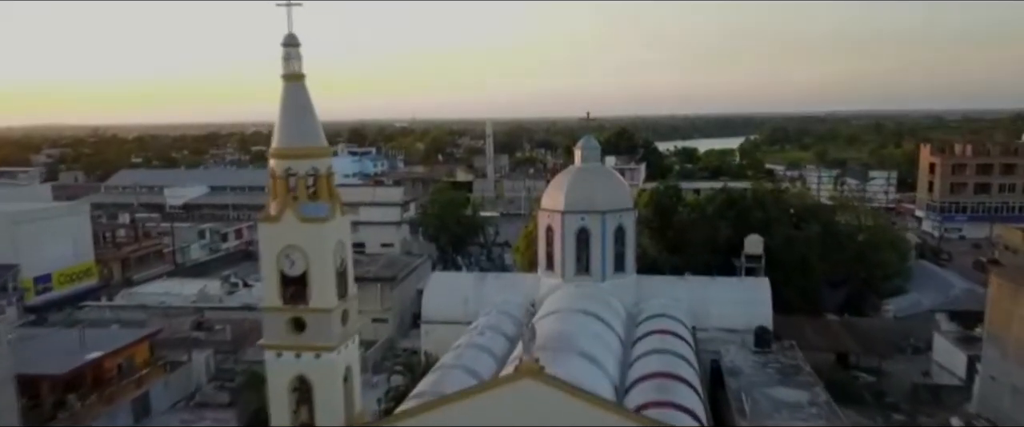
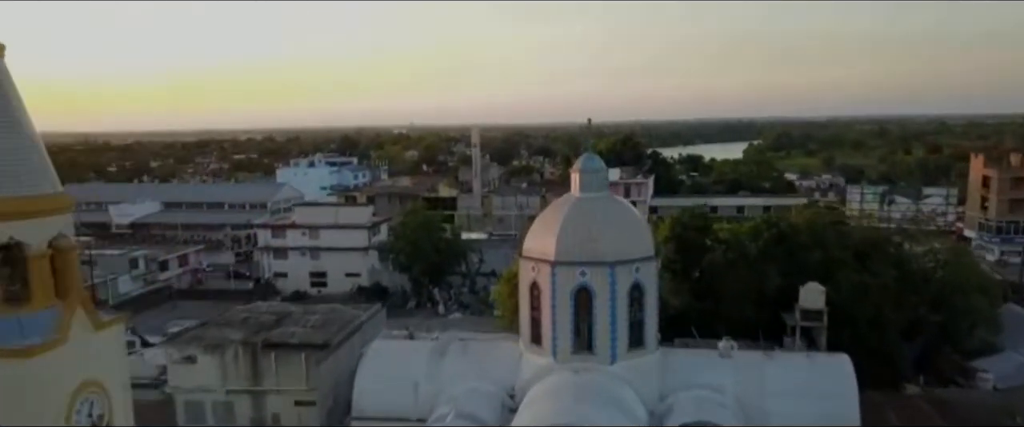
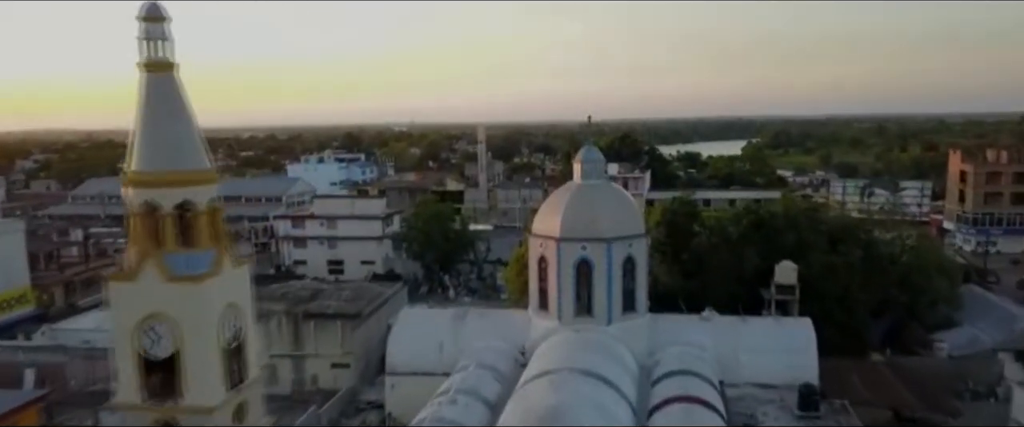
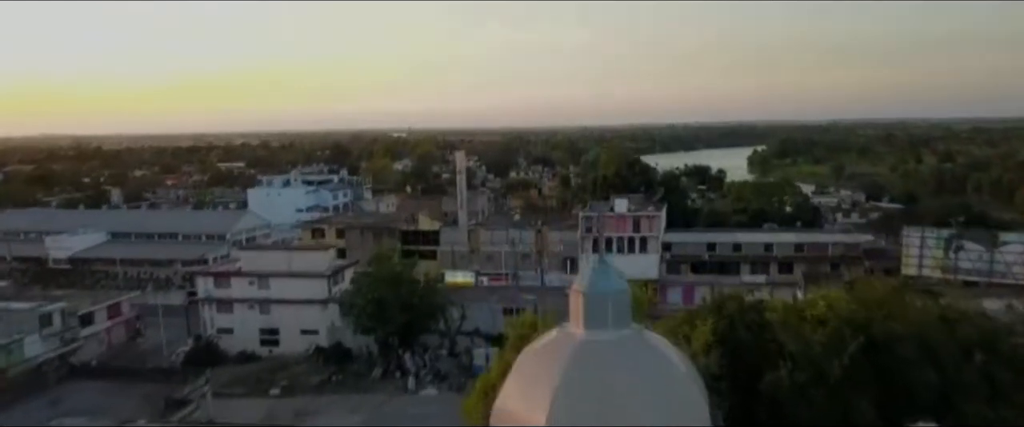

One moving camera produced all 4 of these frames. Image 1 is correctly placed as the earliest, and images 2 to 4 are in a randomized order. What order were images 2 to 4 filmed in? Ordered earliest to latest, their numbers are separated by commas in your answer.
3, 2, 4
